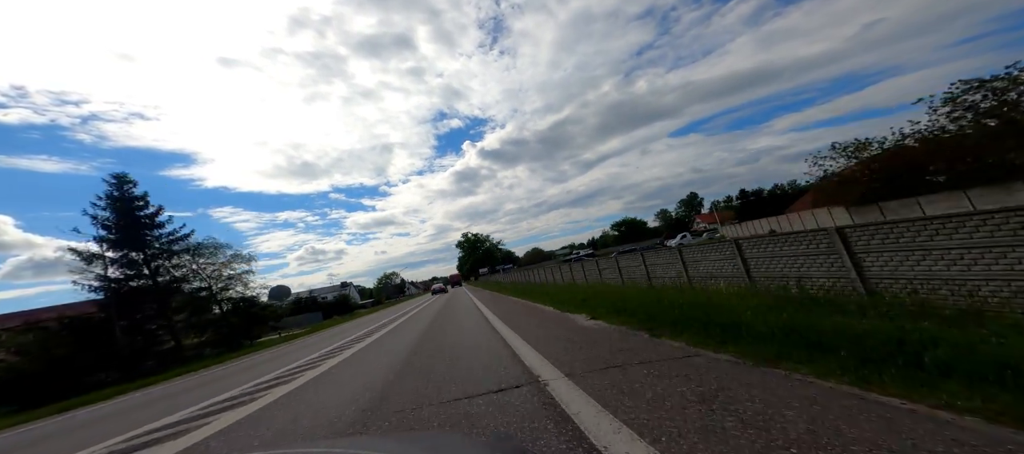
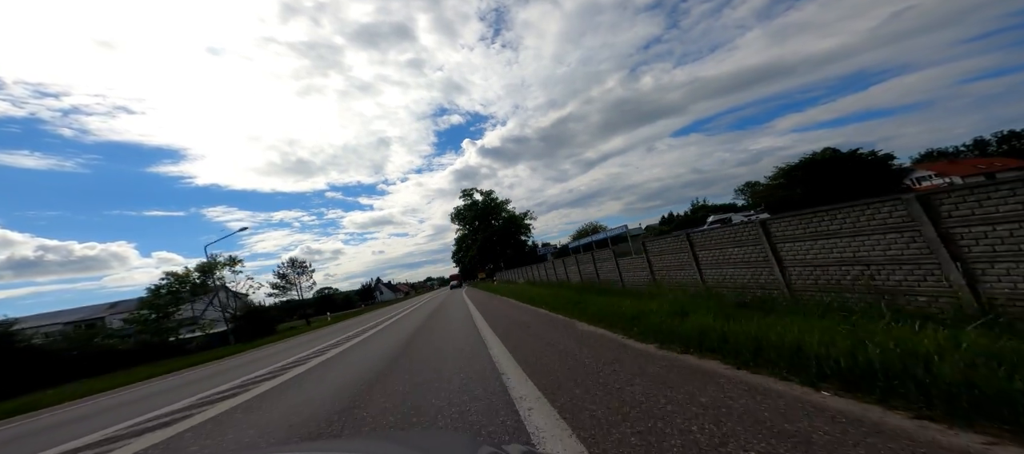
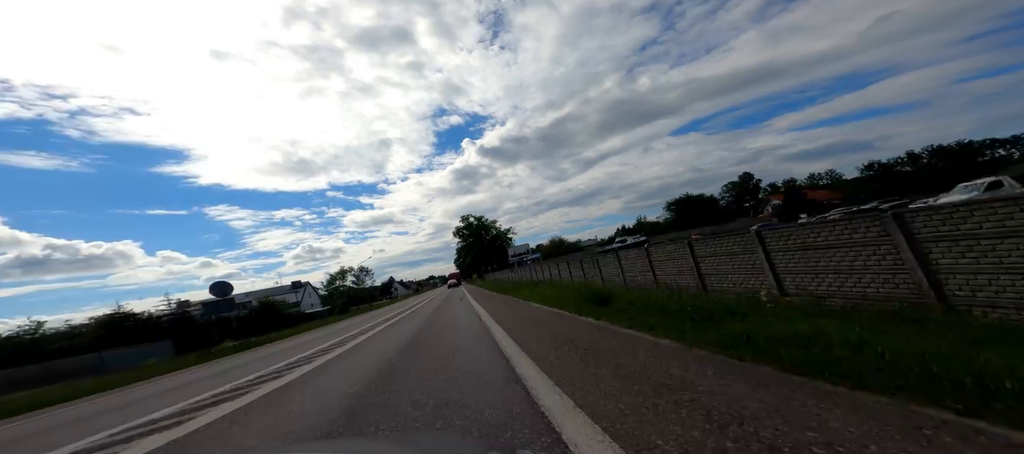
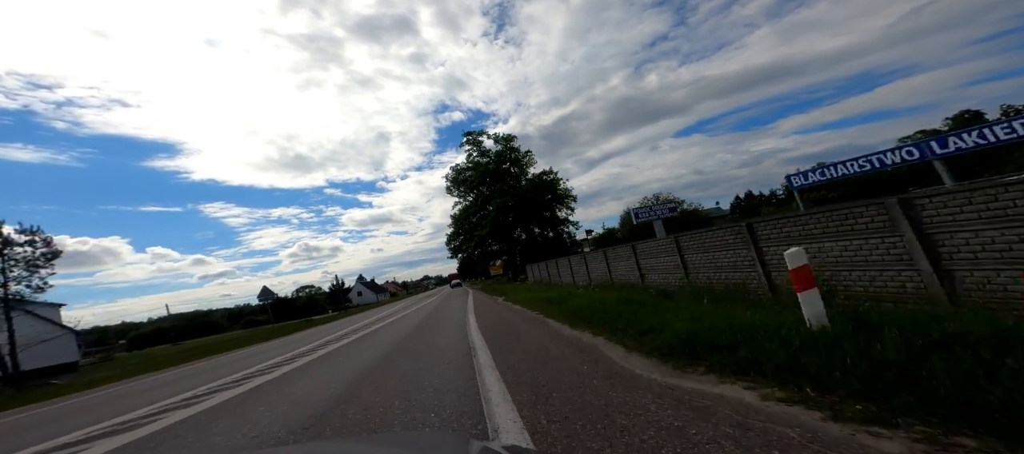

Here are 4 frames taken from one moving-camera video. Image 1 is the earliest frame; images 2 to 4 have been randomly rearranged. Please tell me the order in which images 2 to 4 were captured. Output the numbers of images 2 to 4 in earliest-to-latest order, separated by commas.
3, 2, 4
